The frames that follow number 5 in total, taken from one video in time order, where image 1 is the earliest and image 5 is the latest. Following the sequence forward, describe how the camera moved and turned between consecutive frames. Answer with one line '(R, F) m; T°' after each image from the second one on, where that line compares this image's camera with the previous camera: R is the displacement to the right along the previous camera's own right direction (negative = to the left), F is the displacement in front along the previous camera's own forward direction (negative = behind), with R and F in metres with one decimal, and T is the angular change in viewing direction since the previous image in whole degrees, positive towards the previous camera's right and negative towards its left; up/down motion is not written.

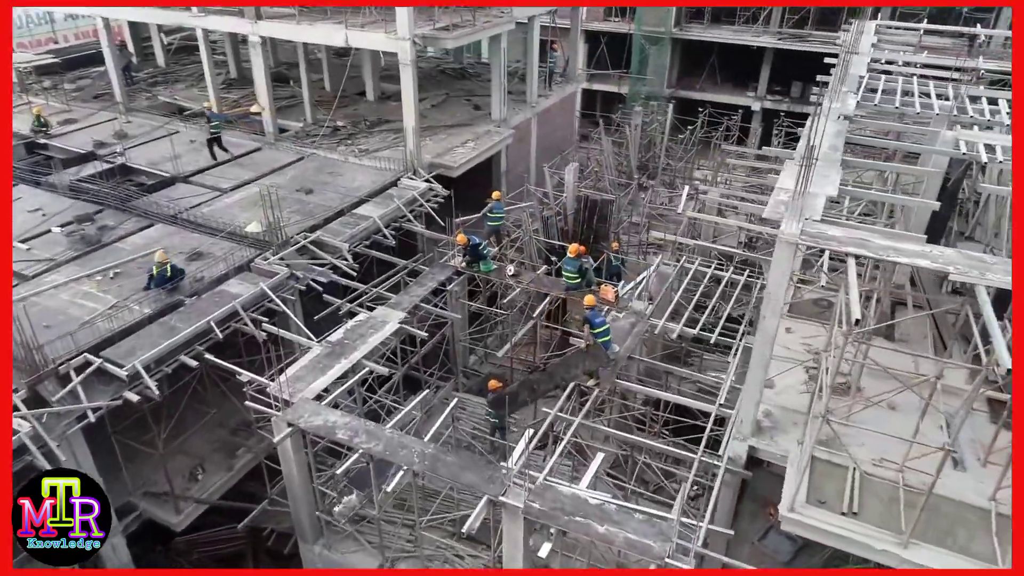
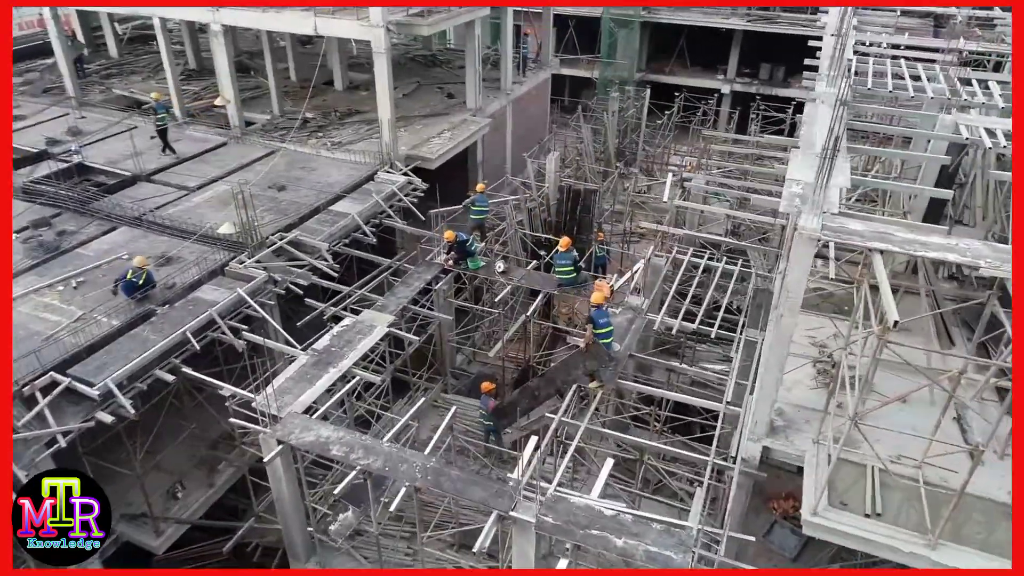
(-0.5, +0.5) m; +3°
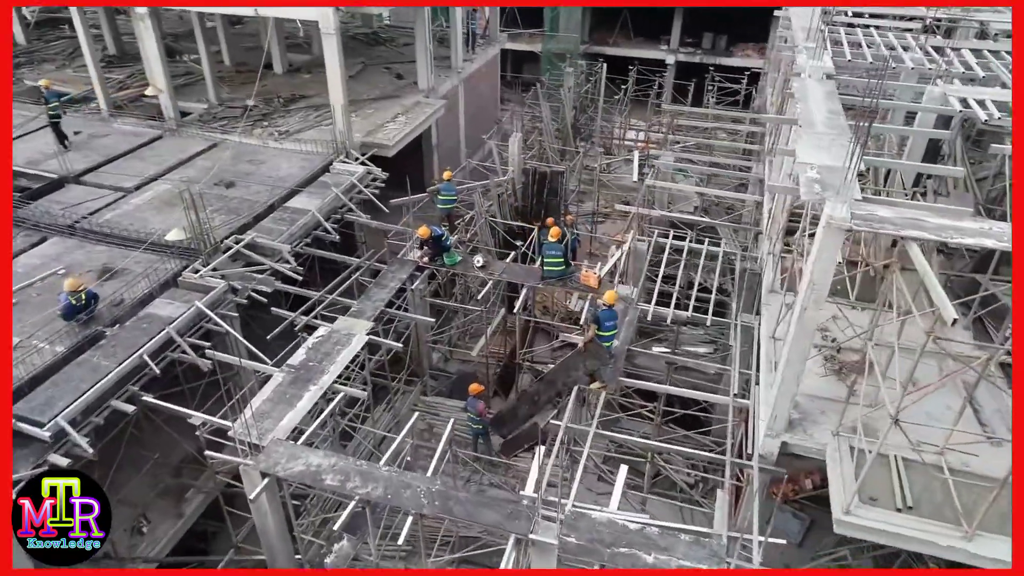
(-0.8, +0.8) m; +5°
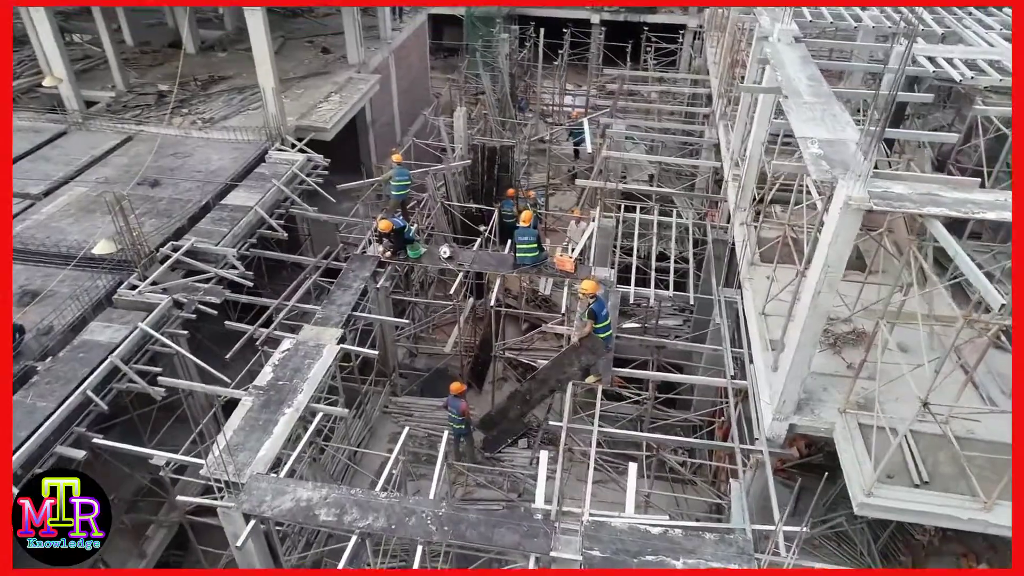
(-0.8, +0.7) m; +6°
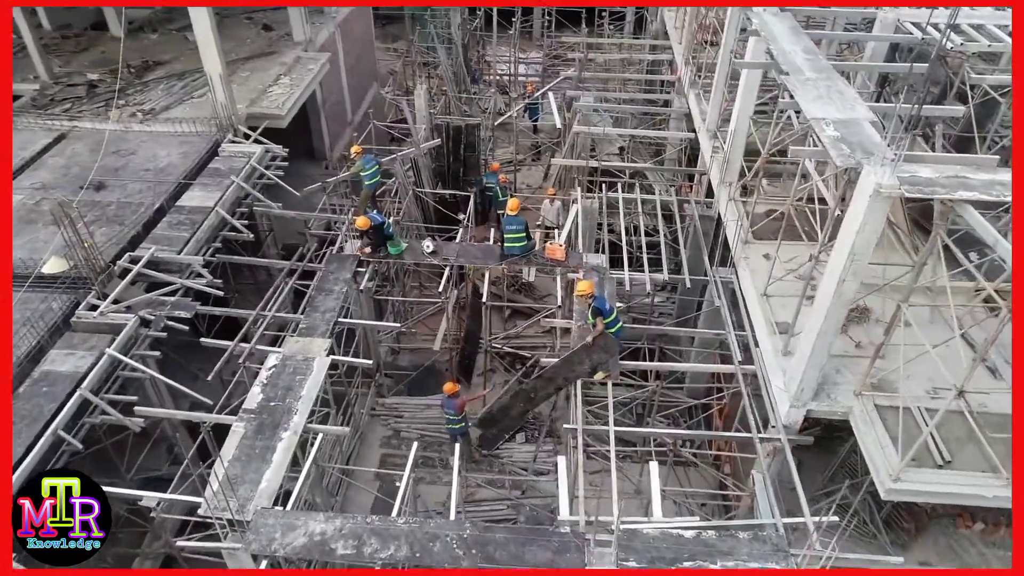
(-0.8, +0.5) m; +4°
